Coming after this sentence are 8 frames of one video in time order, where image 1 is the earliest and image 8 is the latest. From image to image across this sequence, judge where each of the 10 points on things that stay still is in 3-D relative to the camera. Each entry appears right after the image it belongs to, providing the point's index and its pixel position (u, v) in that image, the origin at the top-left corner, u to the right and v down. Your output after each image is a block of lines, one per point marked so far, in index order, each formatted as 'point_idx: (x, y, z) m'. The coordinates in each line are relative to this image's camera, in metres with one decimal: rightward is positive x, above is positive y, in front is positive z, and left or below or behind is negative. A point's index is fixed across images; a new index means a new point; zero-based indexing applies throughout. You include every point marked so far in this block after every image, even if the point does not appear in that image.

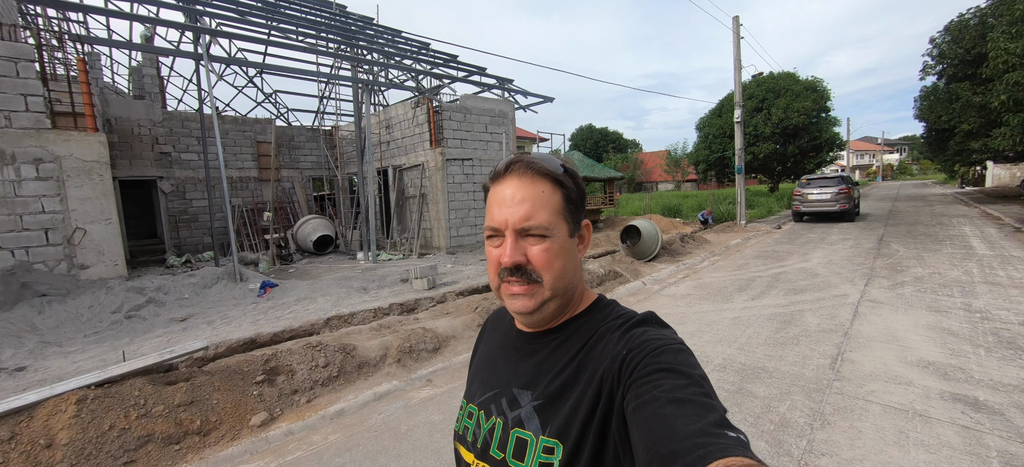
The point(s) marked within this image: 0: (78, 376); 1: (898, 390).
0: (-4.8, -1.6, +4.2) m
1: (+3.2, -1.3, +3.1) m
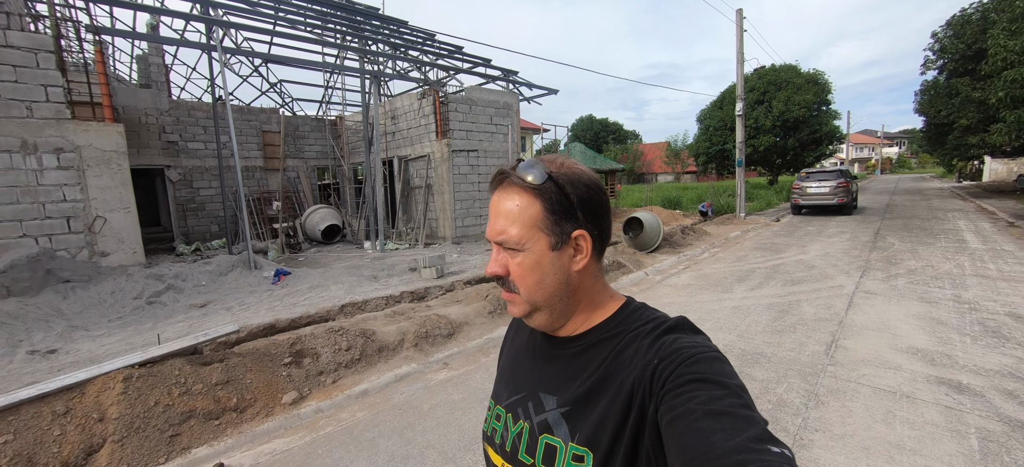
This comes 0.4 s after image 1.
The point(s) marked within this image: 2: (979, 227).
0: (-4.7, -1.4, +4.4) m
1: (+3.4, -1.2, +3.3) m
2: (+12.8, +0.2, +10.3) m
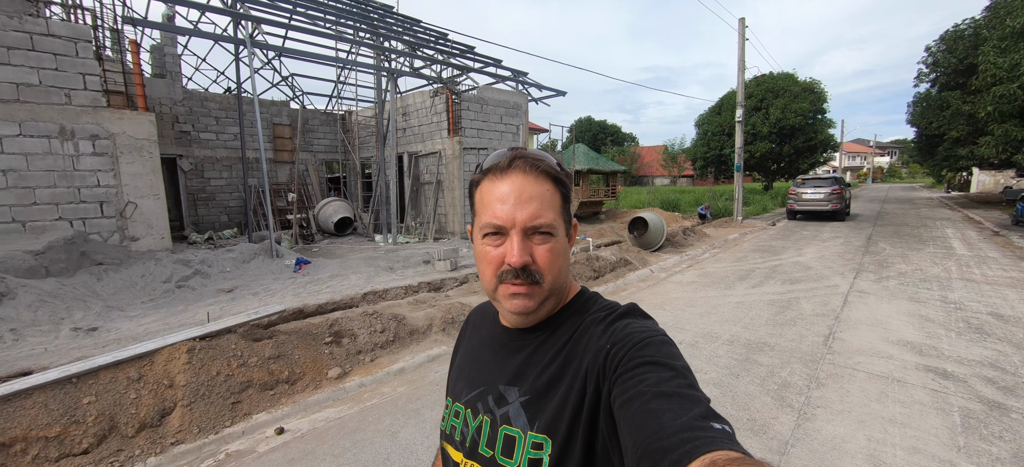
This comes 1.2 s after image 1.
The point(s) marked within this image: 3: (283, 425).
0: (-4.4, -1.3, +4.6) m
1: (+3.6, -1.3, +3.7) m
2: (+13.0, 0.0, +10.8) m
3: (-1.8, -1.5, +3.0) m
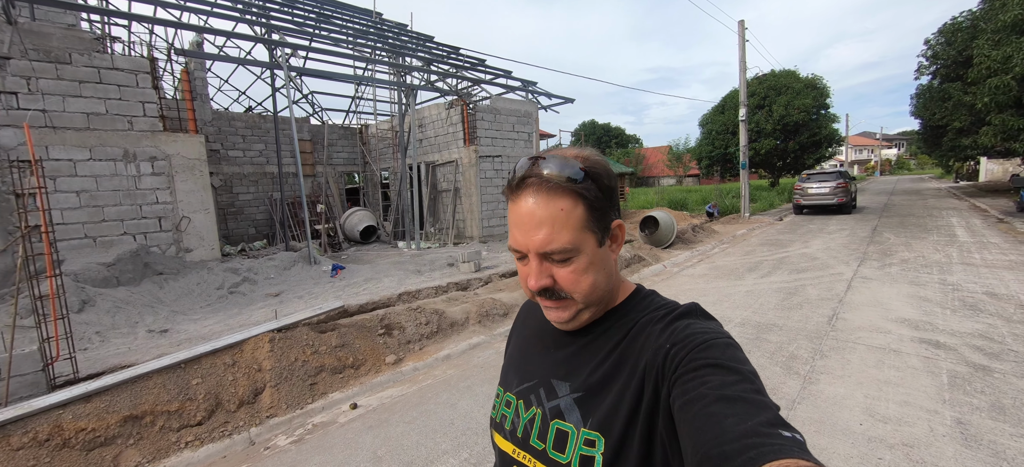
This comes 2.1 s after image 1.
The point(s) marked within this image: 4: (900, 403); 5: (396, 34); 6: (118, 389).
0: (-4.0, -1.4, +5.1) m
1: (+4.0, -1.1, +4.1) m
2: (+13.5, +0.3, +11.0) m
3: (-1.5, -1.6, +3.5) m
4: (+3.0, -1.3, +2.9) m
5: (-3.7, +6.3, +11.9) m
6: (-3.2, -1.3, +3.1) m
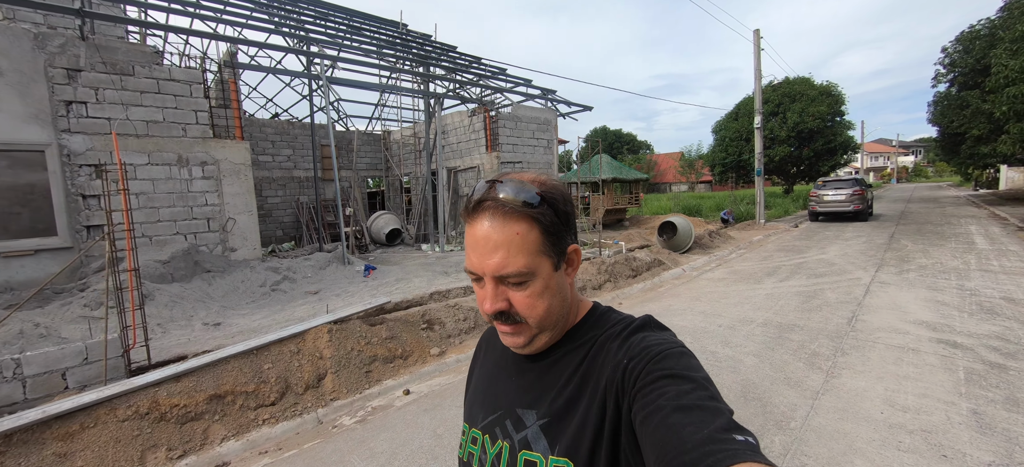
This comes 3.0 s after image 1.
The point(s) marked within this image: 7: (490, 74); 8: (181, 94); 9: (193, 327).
0: (-3.6, -1.4, +5.5) m
1: (+4.4, -1.2, +4.3) m
2: (+14.1, +0.1, +11.0) m
3: (-1.1, -1.6, +3.8) m
4: (+3.4, -1.4, +3.2) m
5: (-3.1, +6.2, +12.4) m
6: (-2.8, -1.2, +3.4) m
7: (-0.7, +5.1, +12.0) m
8: (-5.9, +2.5, +6.7) m
9: (-4.6, -1.3, +5.4) m
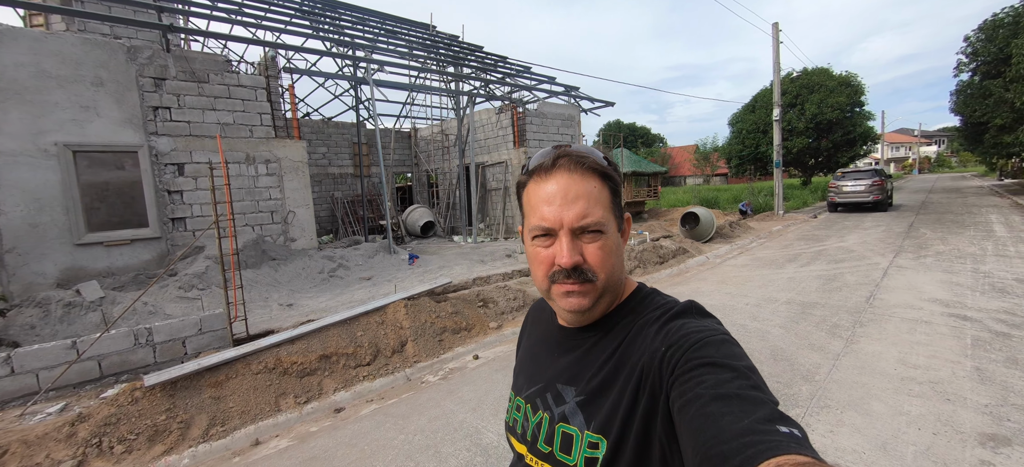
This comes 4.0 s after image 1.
0: (-2.9, -1.2, +6.2) m
1: (+5.1, -1.0, +4.7) m
2: (+14.9, +0.4, +11.2) m
3: (-0.4, -1.4, +4.4) m
4: (+4.0, -1.2, +3.6) m
5: (-2.2, +6.5, +13.0) m
6: (-2.2, -1.1, +4.1) m
7: (+0.1, +5.3, +12.5) m
8: (-5.2, +2.6, +7.4) m
9: (-3.9, -1.2, +6.1) m
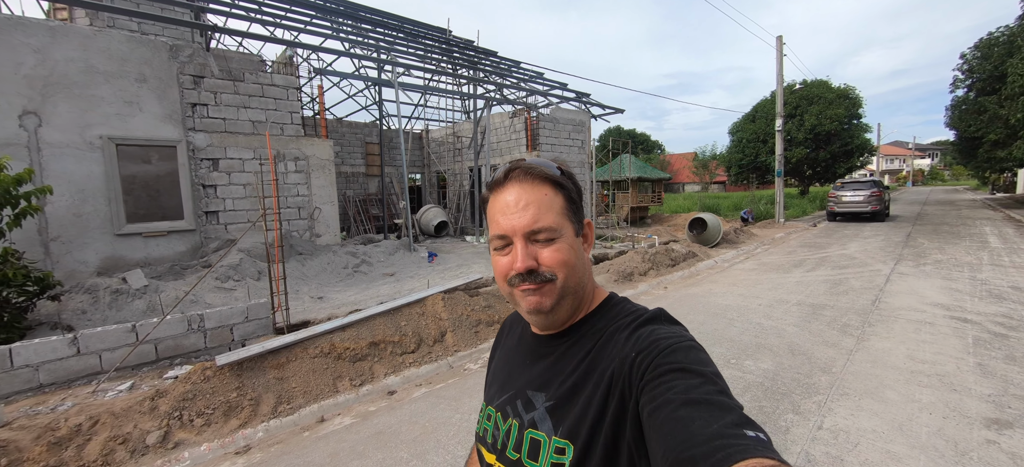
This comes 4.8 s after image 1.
0: (-2.5, -1.2, +6.4) m
1: (+5.5, -1.1, +5.1) m
2: (+15.2, +0.1, +11.6) m
3: (0.0, -1.4, +4.7) m
4: (+4.5, -1.3, +4.0) m
5: (-1.7, +6.5, +13.3) m
6: (-1.7, -1.0, +4.3) m
7: (+0.6, +5.3, +12.8) m
8: (-4.7, +2.7, +7.6) m
9: (-3.6, -1.1, +6.4) m
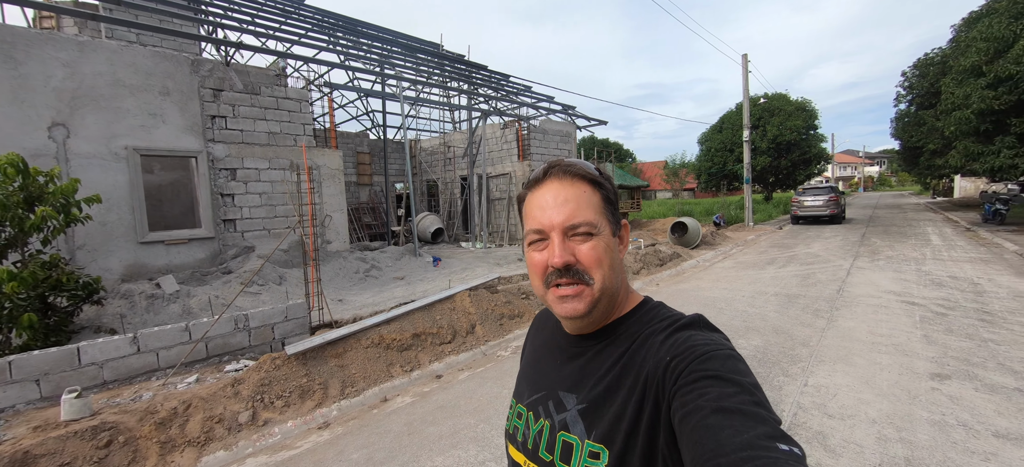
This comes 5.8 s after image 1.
0: (-2.3, -1.3, +6.8) m
1: (+5.8, -1.0, +6.0) m
2: (+15.1, +0.1, +13.2) m
3: (+0.3, -1.4, +5.2) m
4: (+4.8, -1.2, +4.8) m
5: (-2.1, +6.3, +13.8) m
6: (-1.4, -1.1, +4.8) m
7: (+0.3, +5.1, +13.5) m
8: (-4.6, +2.6, +7.9) m
9: (-3.3, -1.2, +6.7) m
